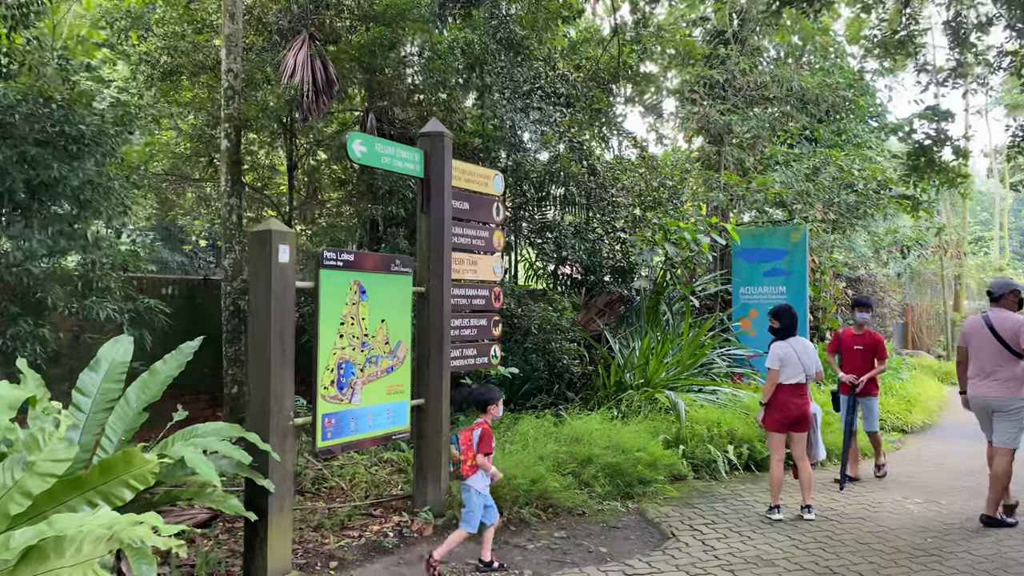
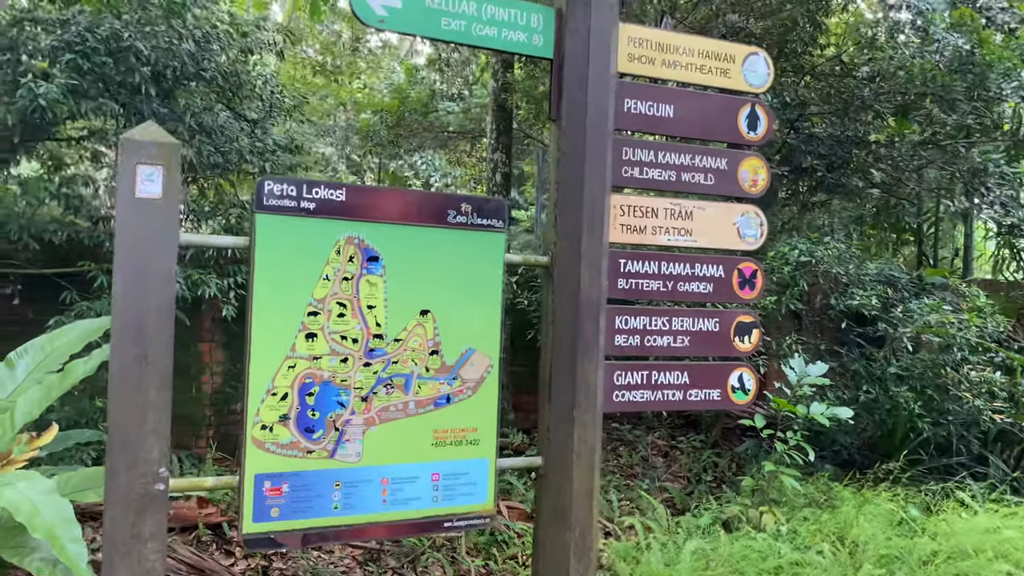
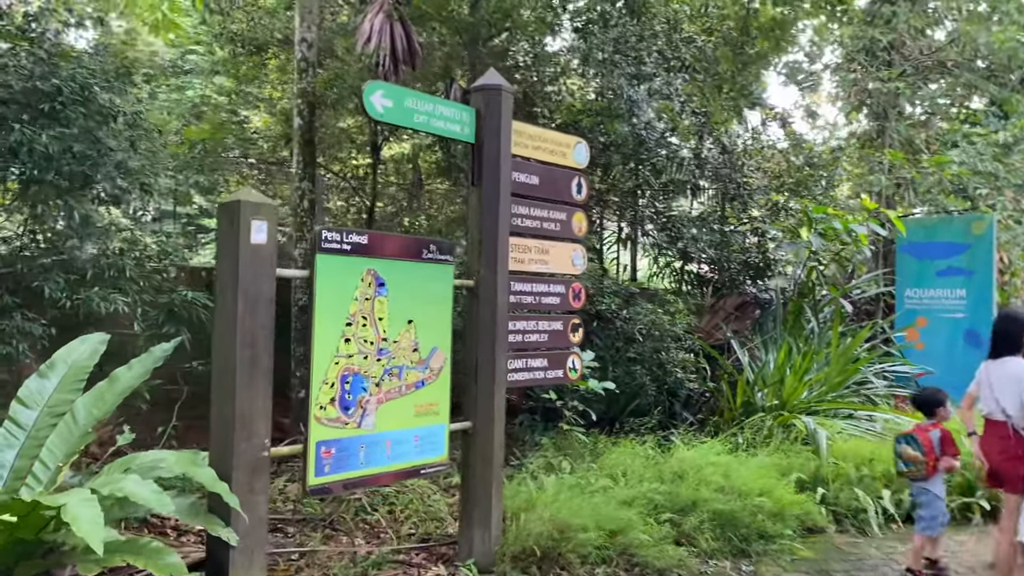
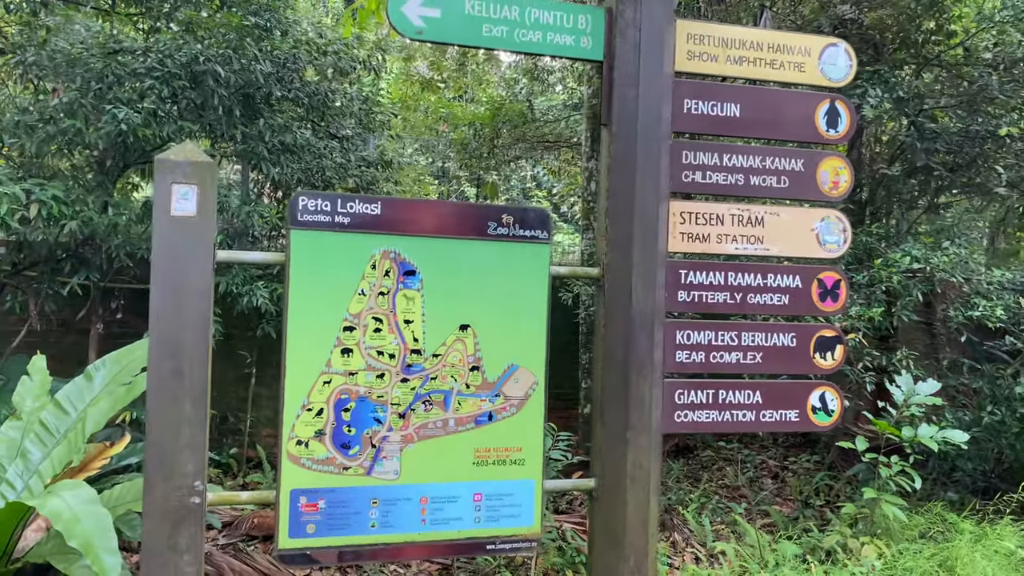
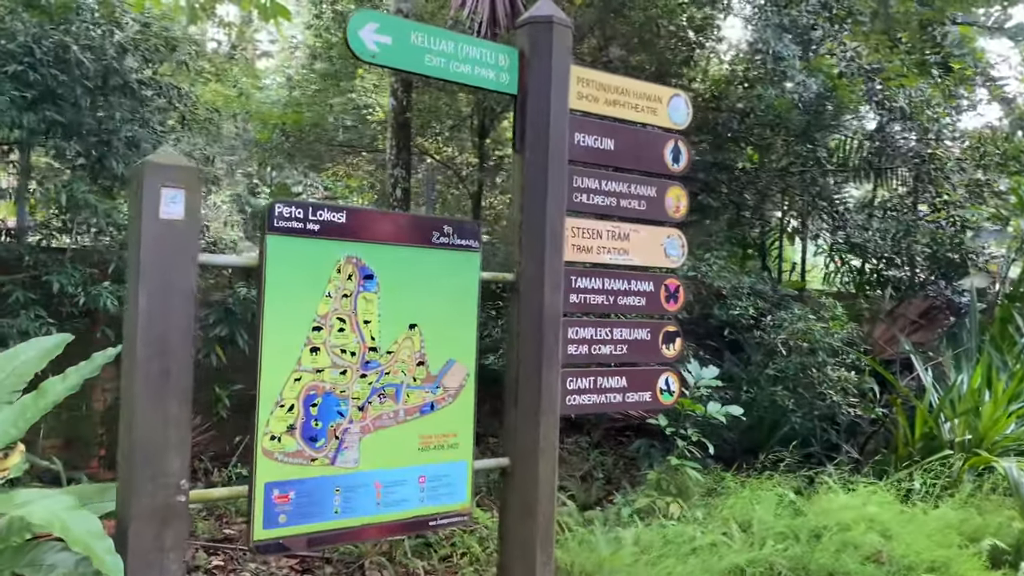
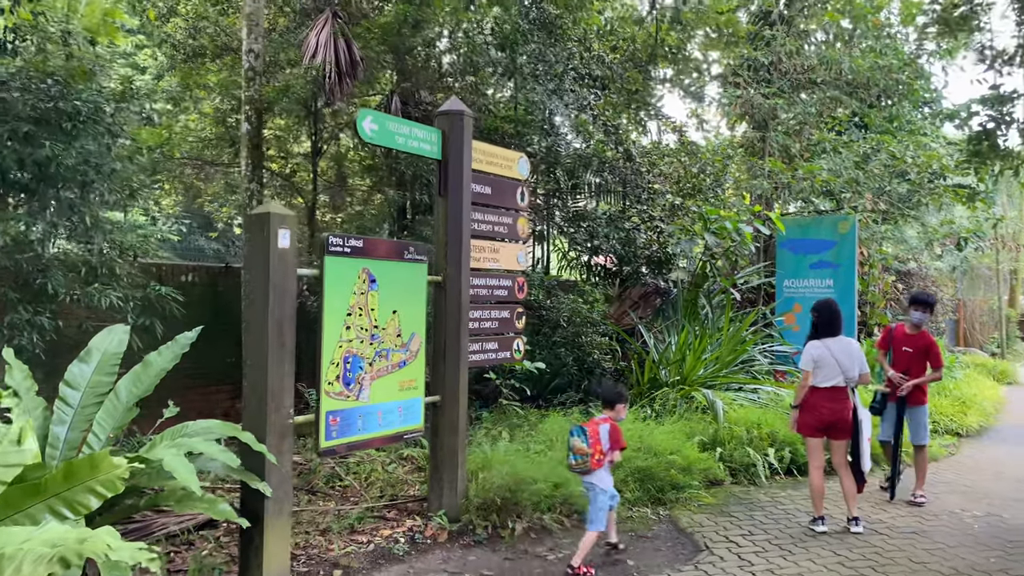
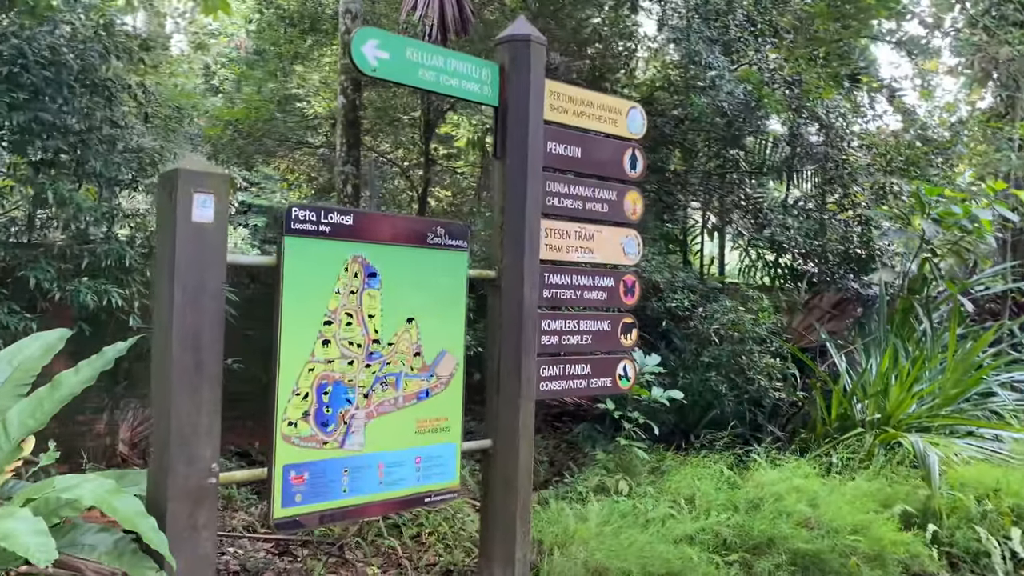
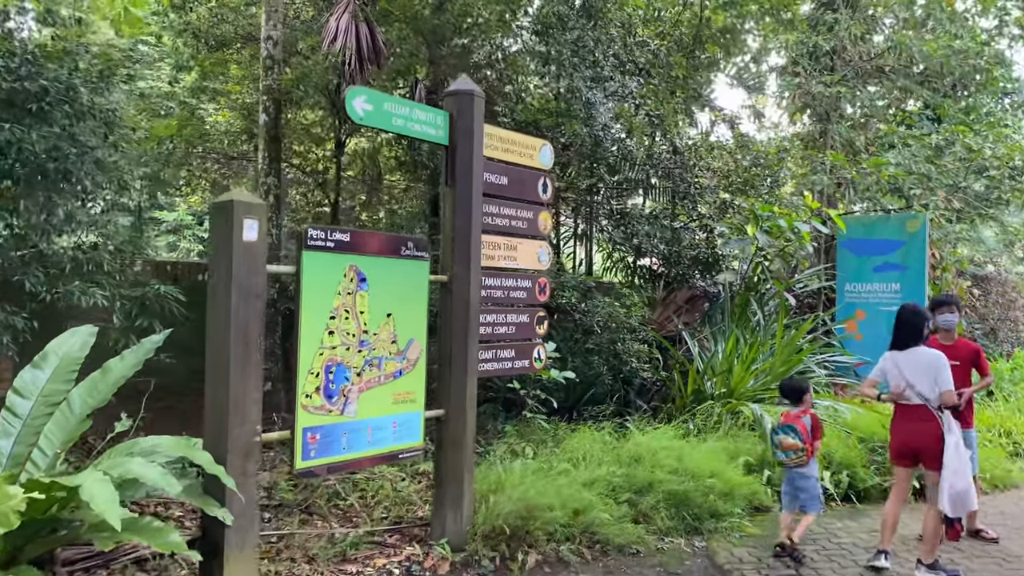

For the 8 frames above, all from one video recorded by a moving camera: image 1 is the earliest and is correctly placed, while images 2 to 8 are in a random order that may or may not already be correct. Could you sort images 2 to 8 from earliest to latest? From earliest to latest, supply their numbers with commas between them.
6, 8, 3, 7, 5, 2, 4
